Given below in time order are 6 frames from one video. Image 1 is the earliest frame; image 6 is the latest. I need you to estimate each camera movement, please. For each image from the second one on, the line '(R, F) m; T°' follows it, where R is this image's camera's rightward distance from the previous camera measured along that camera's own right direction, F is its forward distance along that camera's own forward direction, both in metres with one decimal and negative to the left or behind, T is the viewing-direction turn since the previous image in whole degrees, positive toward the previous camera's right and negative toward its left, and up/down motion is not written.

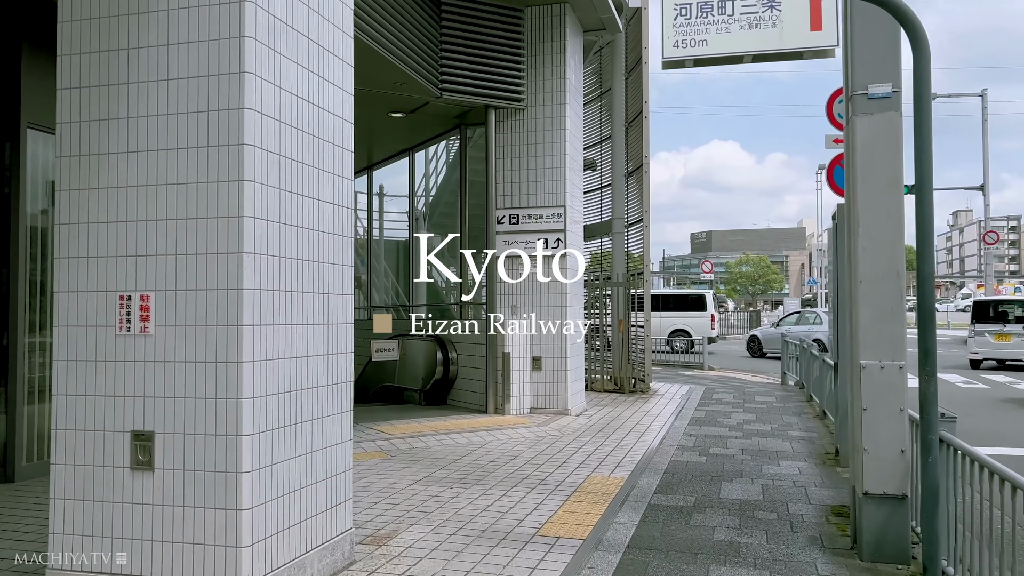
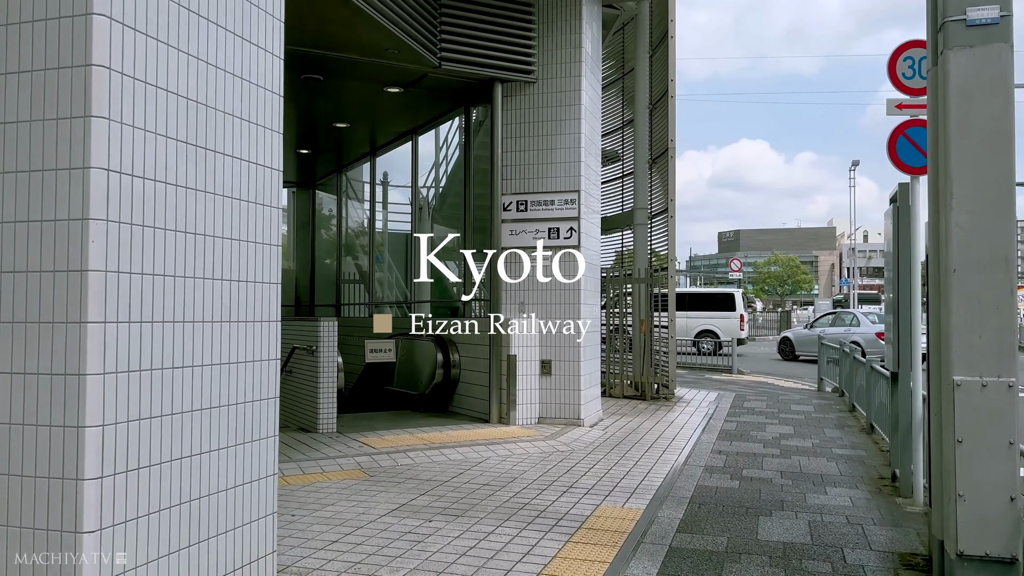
(+0.2, +0.9) m; -2°
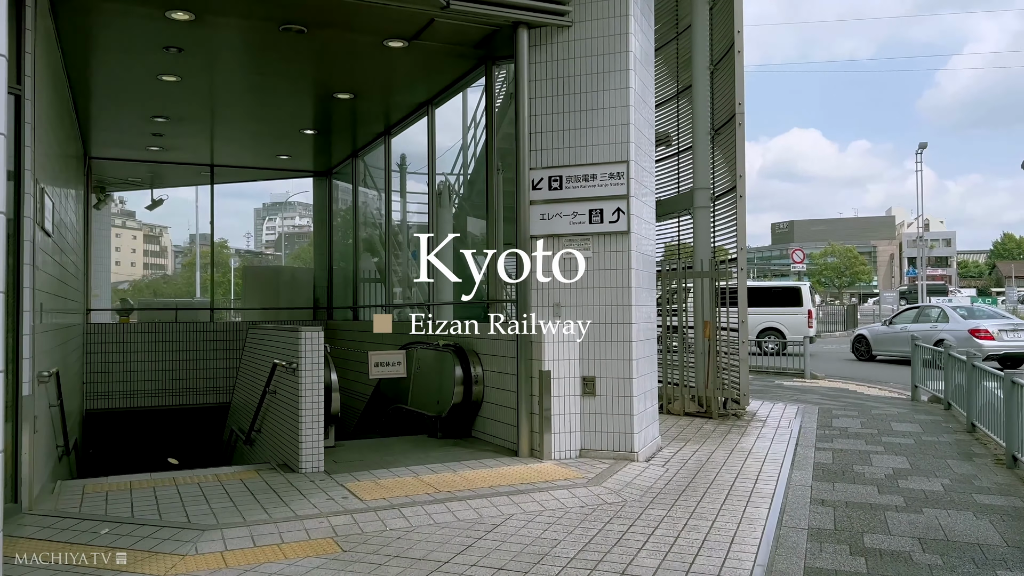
(+0.1, +1.5) m; -3°
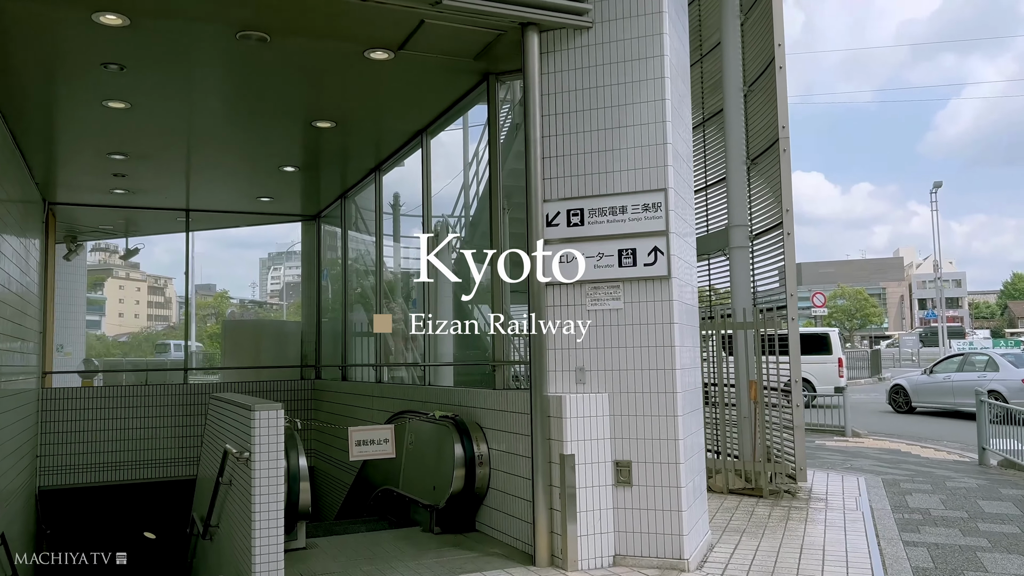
(0.0, +1.2) m; 0°
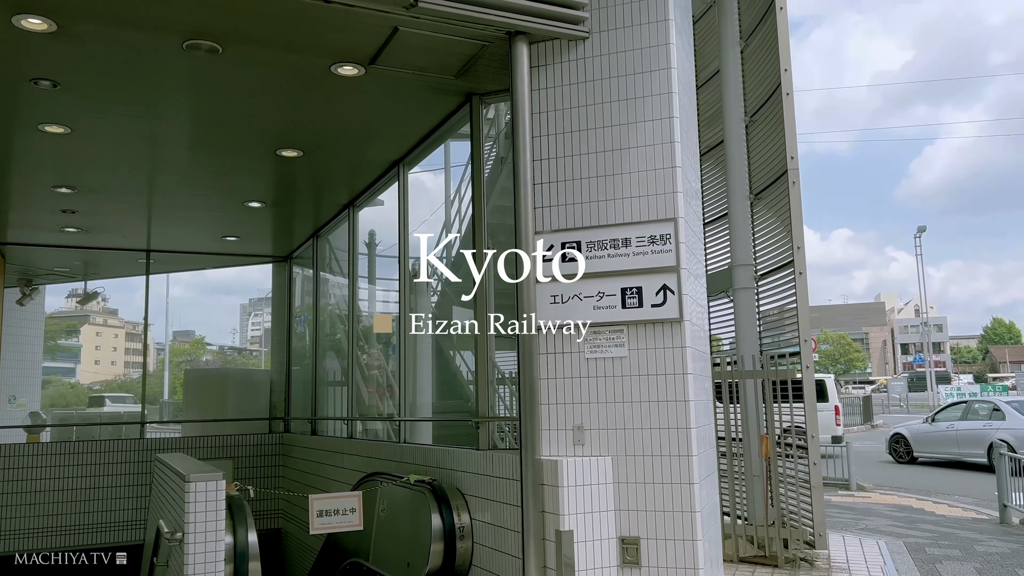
(0.0, +0.7) m; +1°
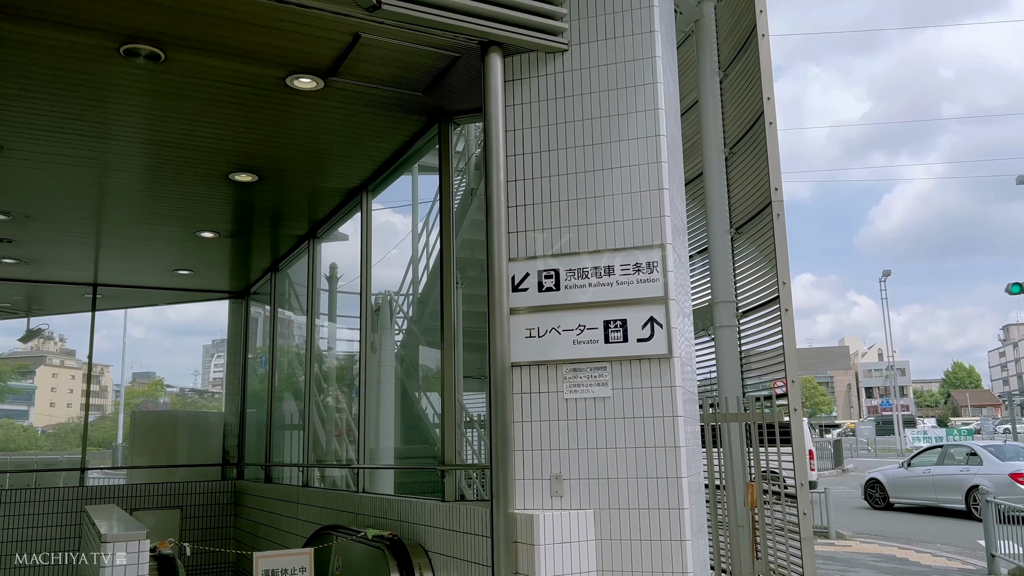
(0.0, +0.4) m; +2°
